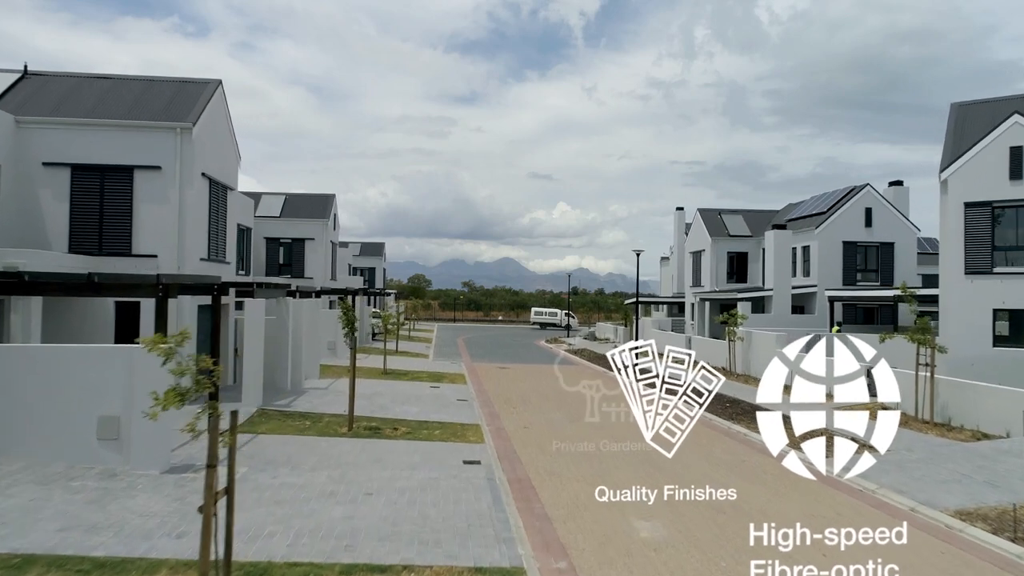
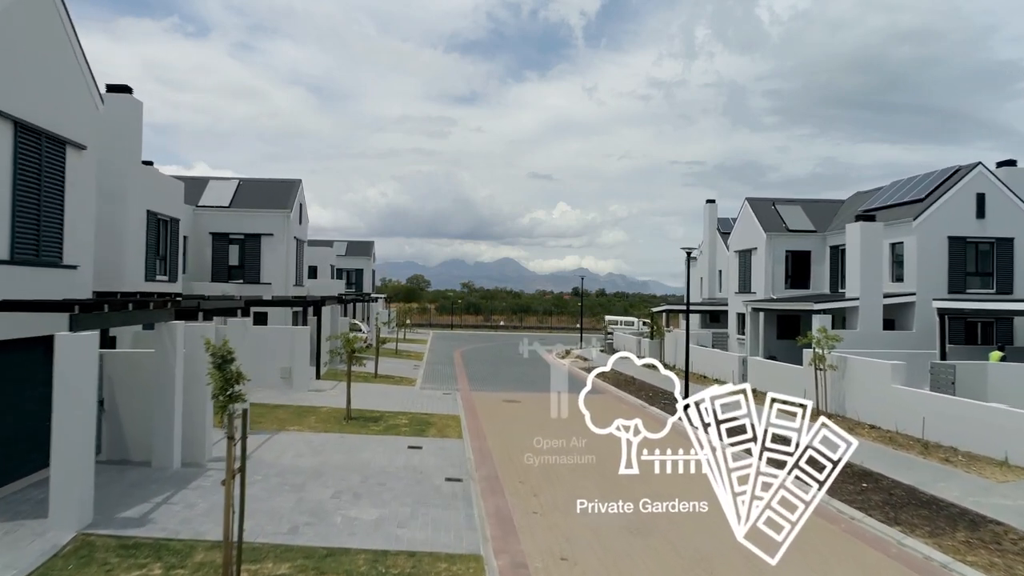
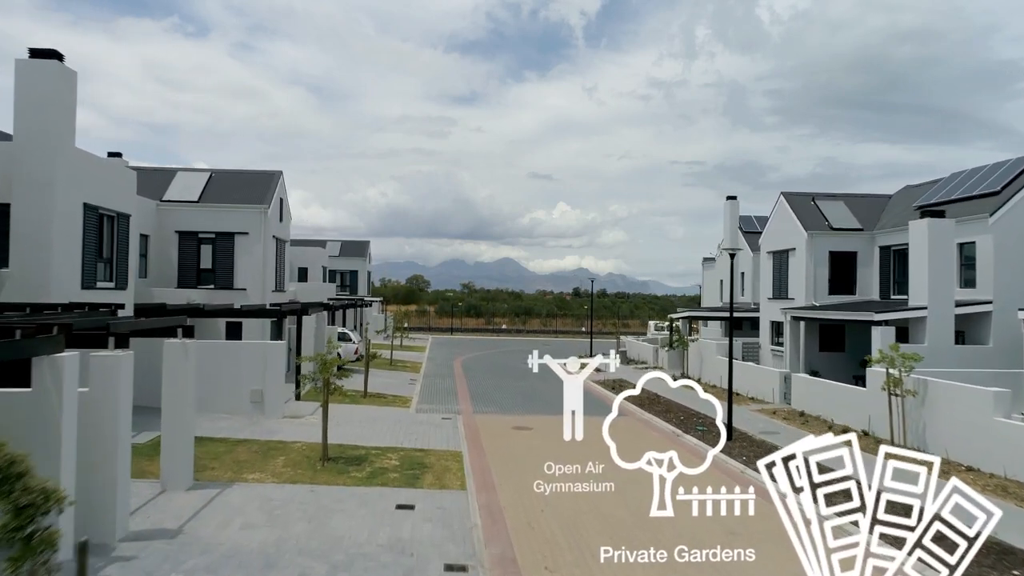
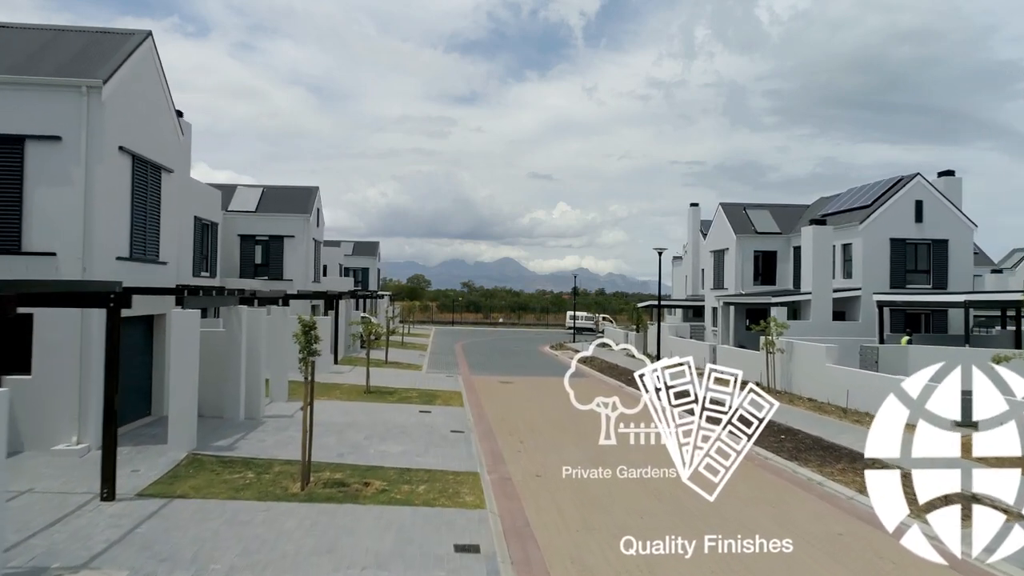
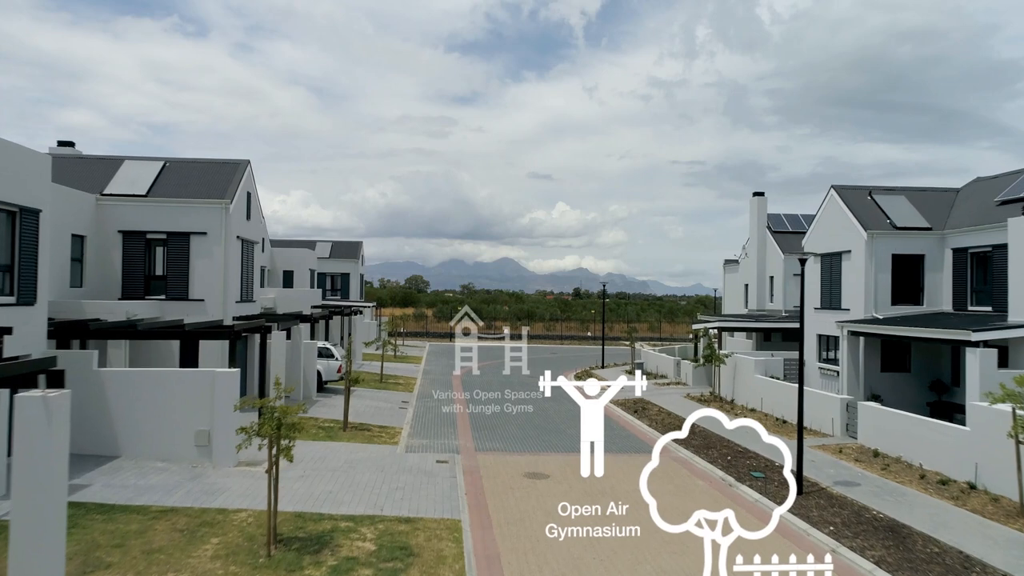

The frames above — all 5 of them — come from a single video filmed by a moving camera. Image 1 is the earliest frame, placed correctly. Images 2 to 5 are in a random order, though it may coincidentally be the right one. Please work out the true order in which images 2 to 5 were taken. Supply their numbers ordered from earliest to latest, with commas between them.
4, 2, 3, 5
